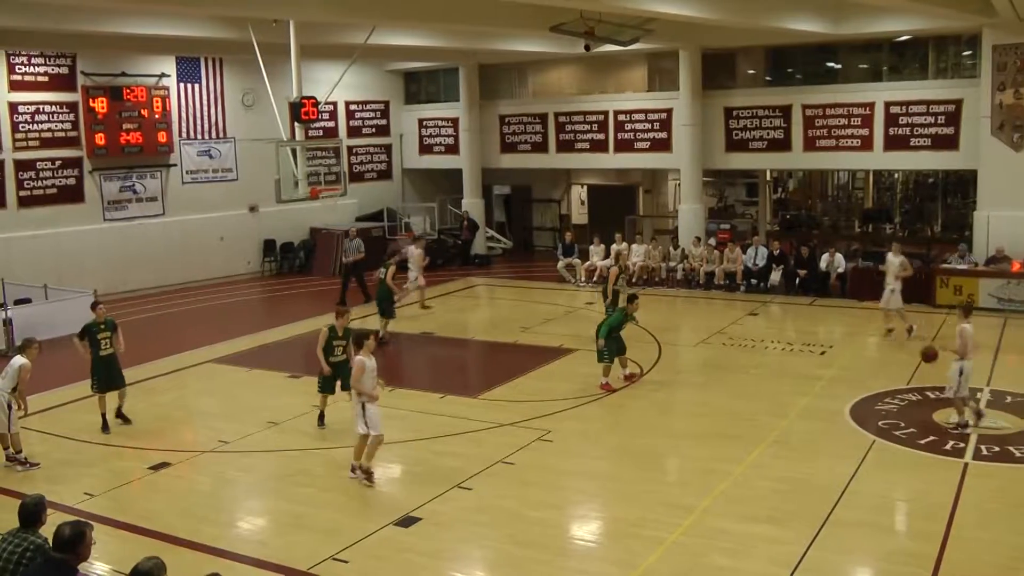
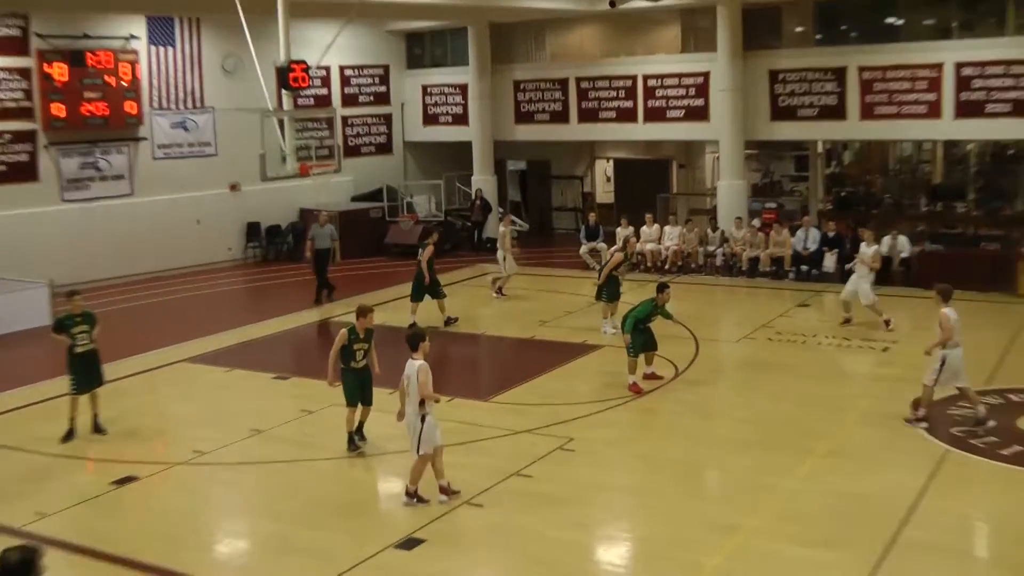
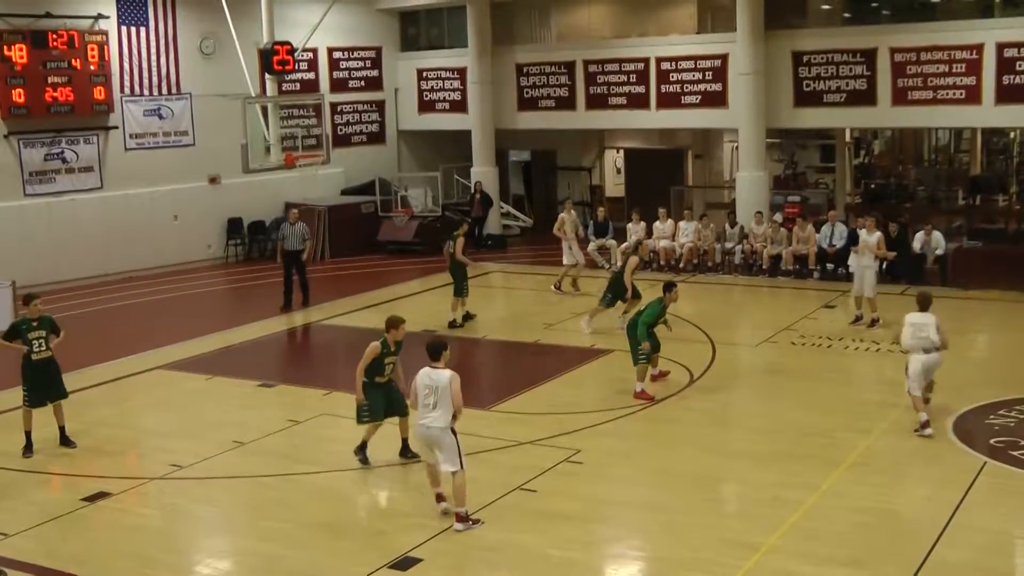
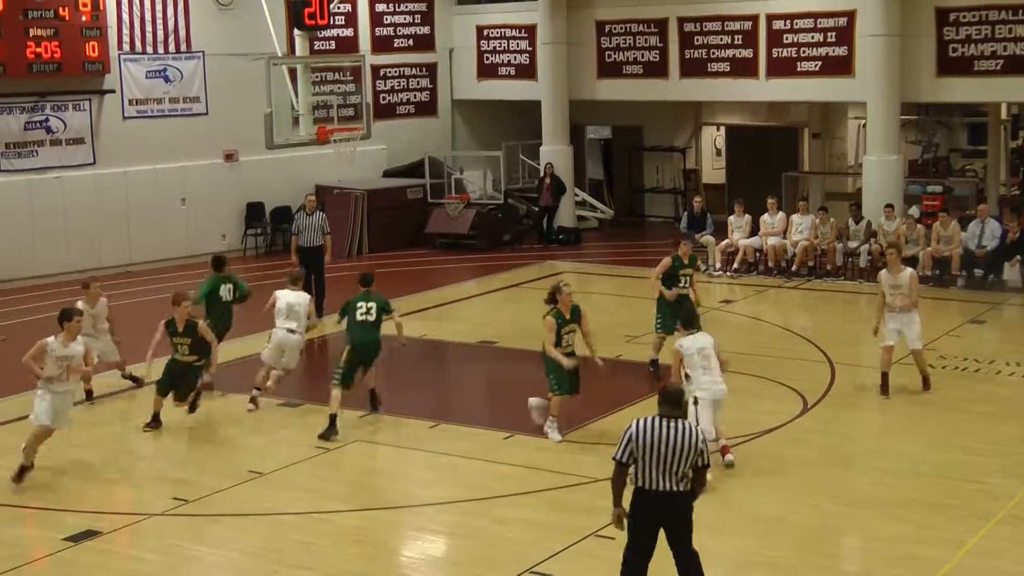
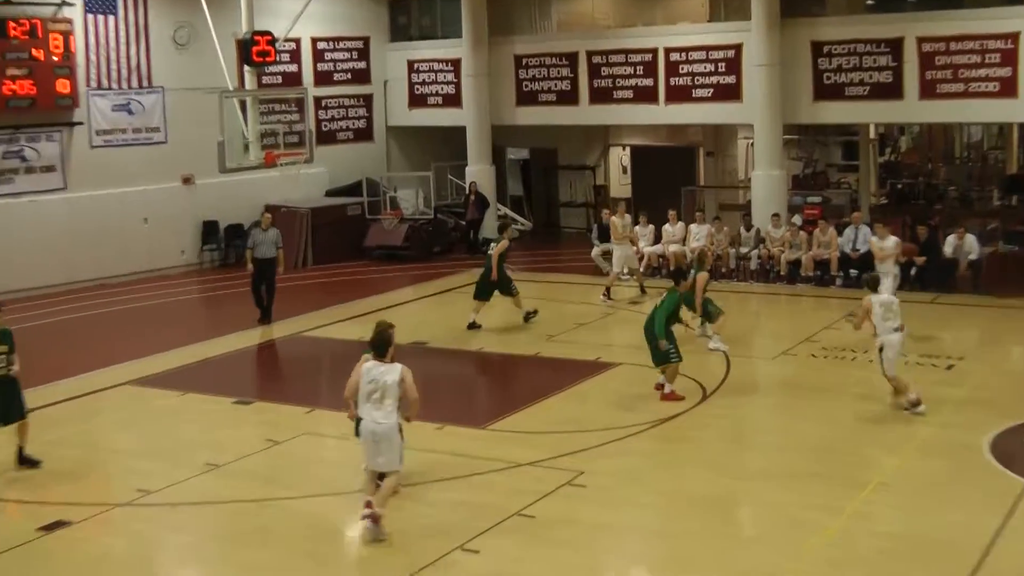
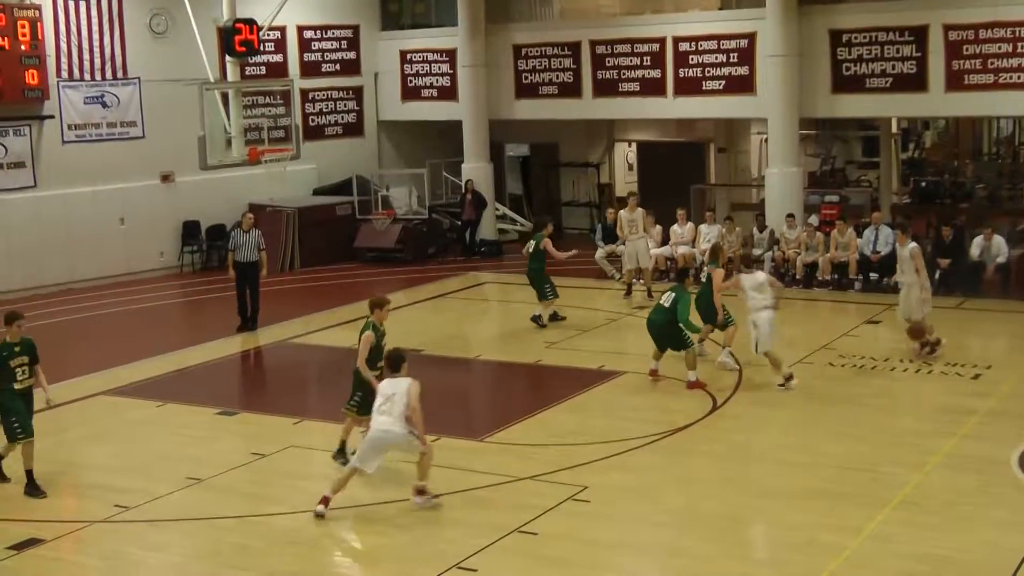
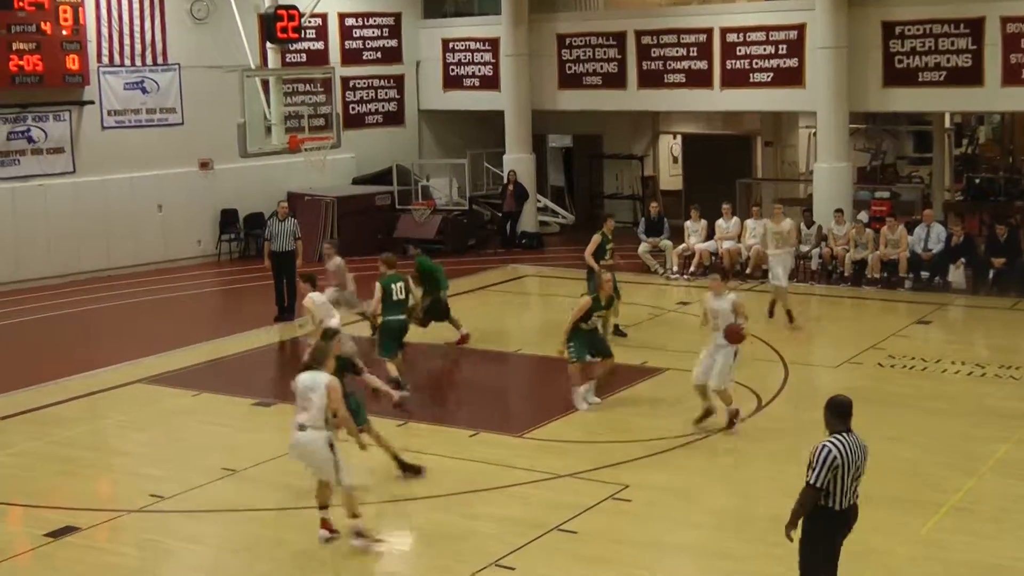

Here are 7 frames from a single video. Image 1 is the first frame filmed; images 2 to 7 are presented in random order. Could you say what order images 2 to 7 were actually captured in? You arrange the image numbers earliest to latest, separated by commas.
2, 3, 5, 6, 7, 4
